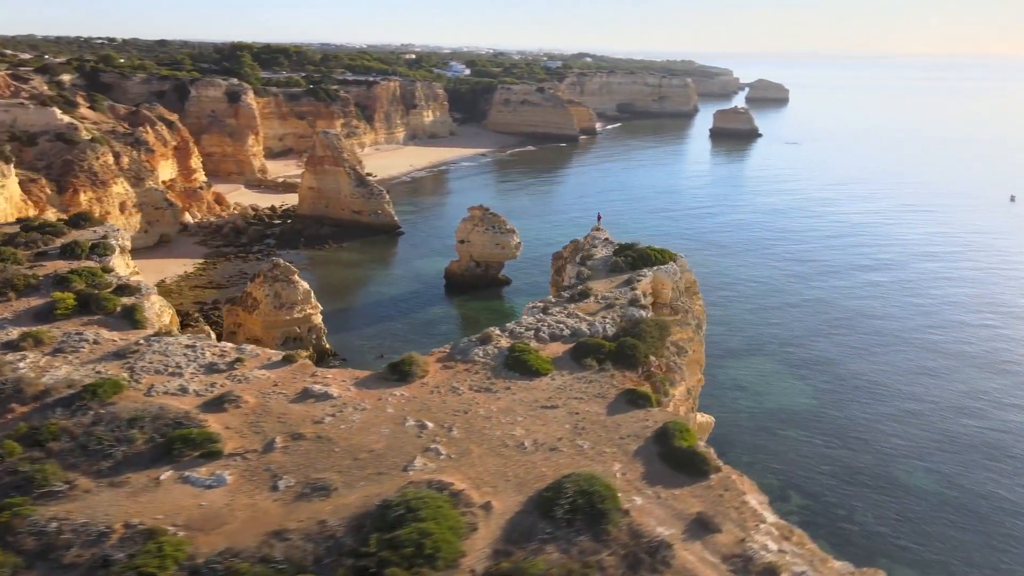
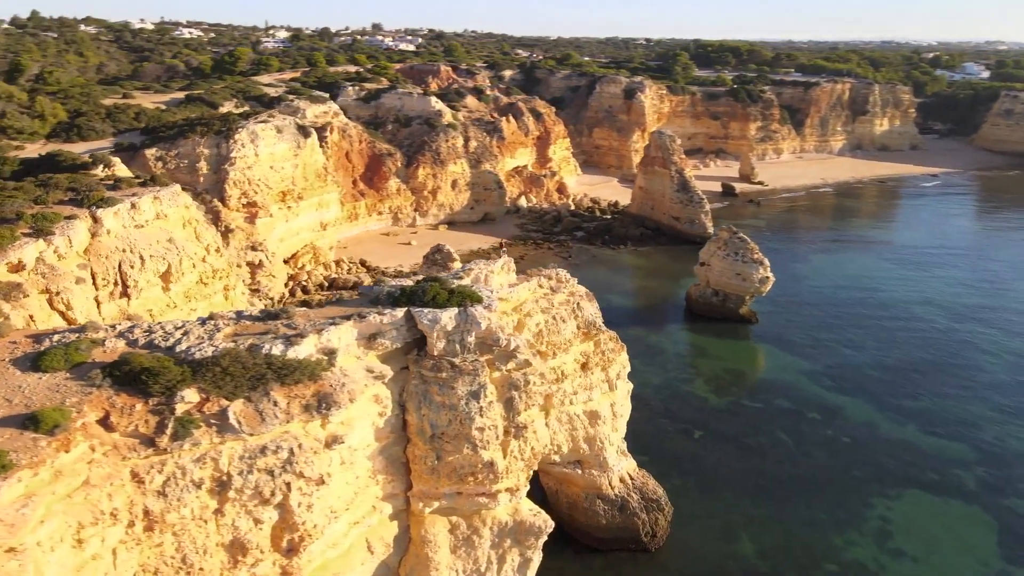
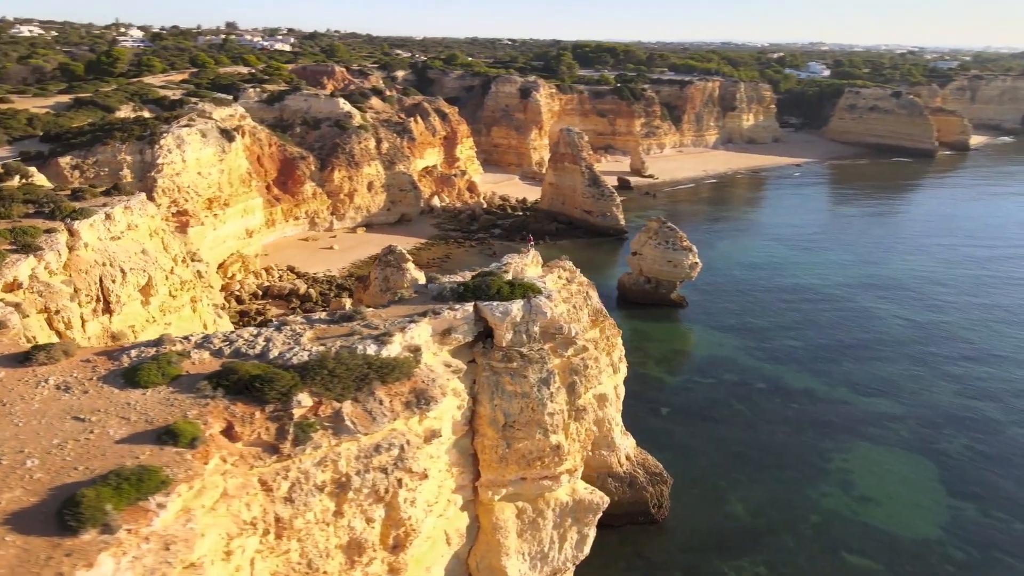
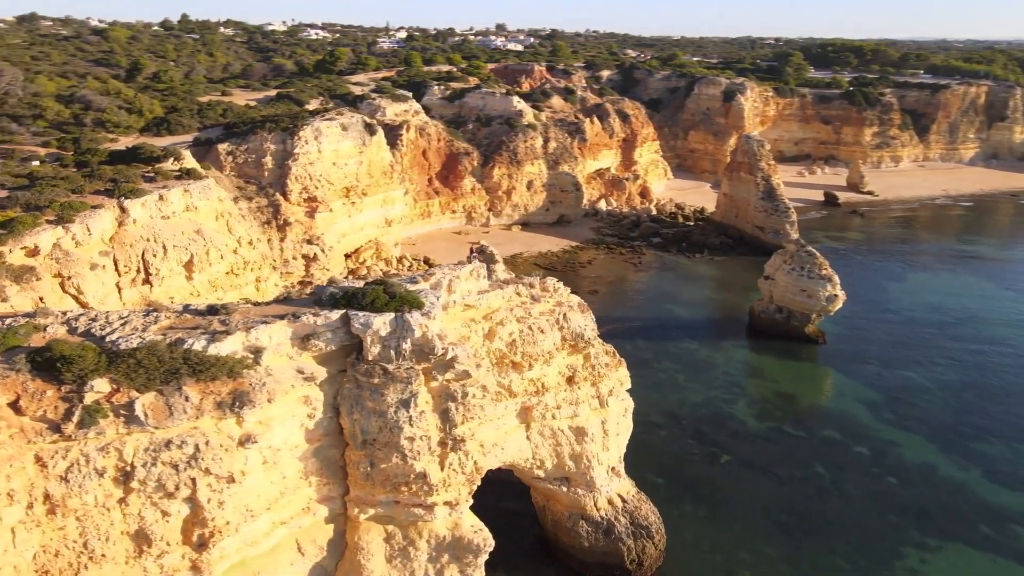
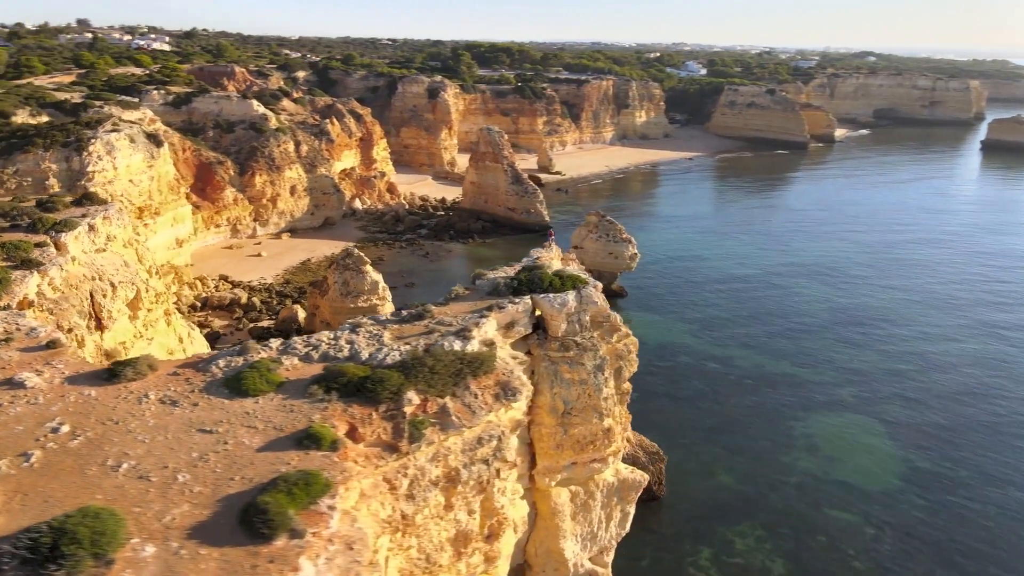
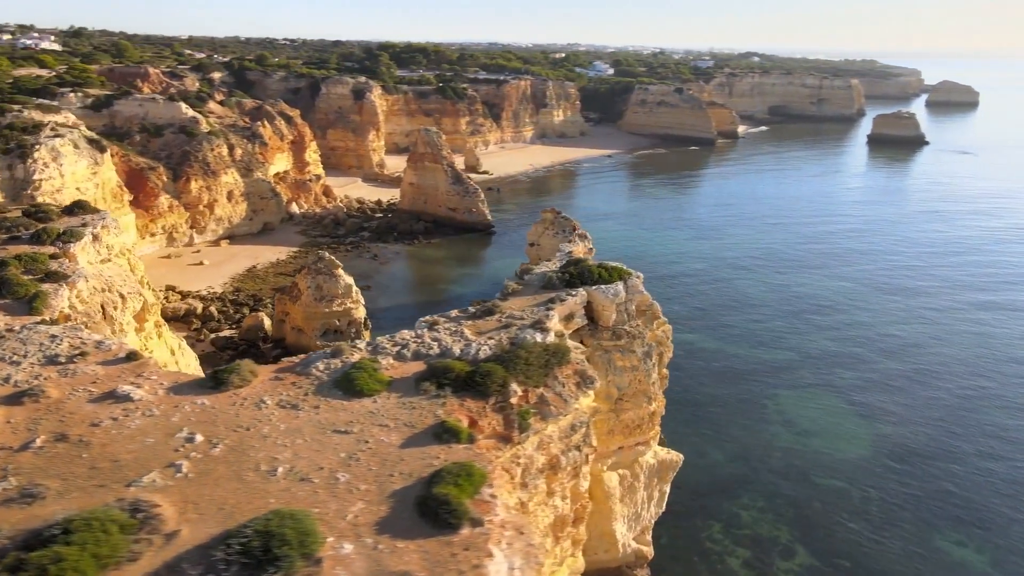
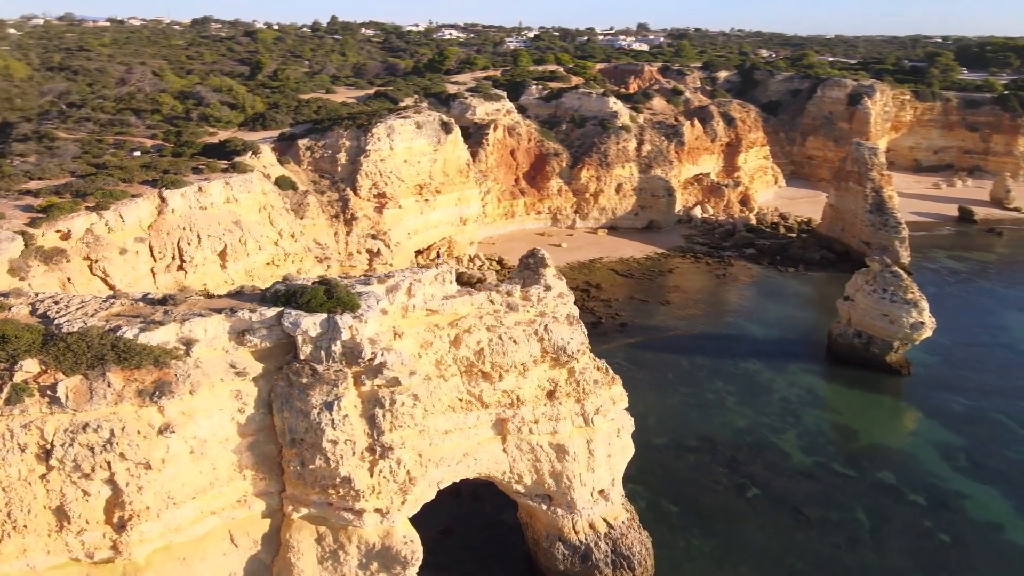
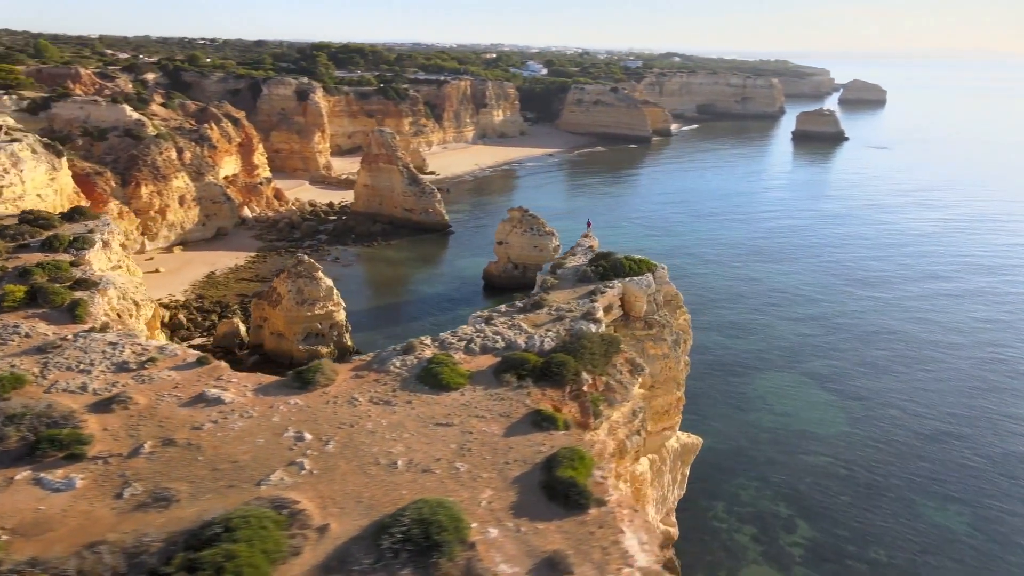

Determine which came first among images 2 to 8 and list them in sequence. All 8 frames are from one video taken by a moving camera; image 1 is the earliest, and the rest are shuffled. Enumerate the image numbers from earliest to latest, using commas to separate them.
8, 6, 5, 3, 2, 4, 7
